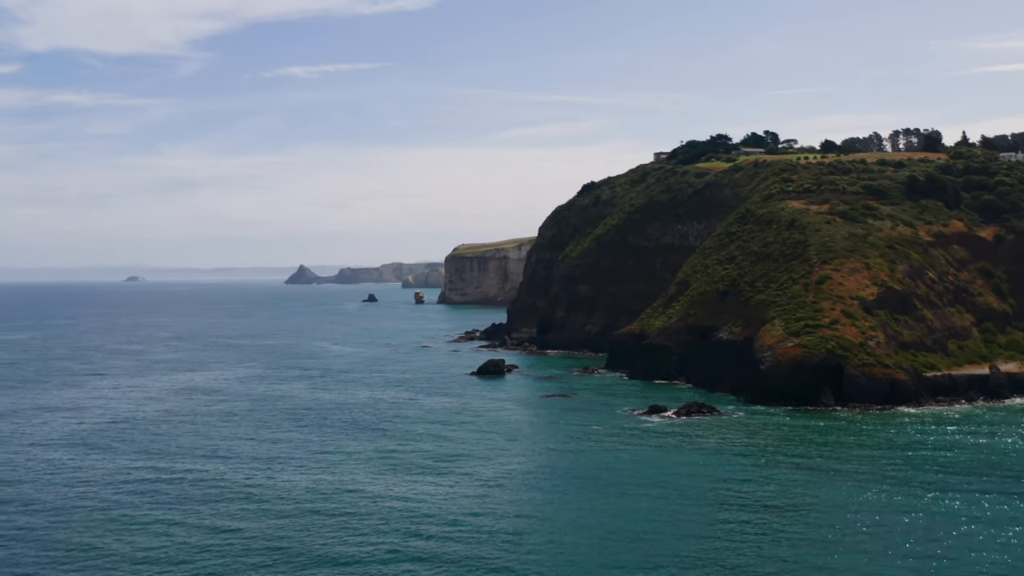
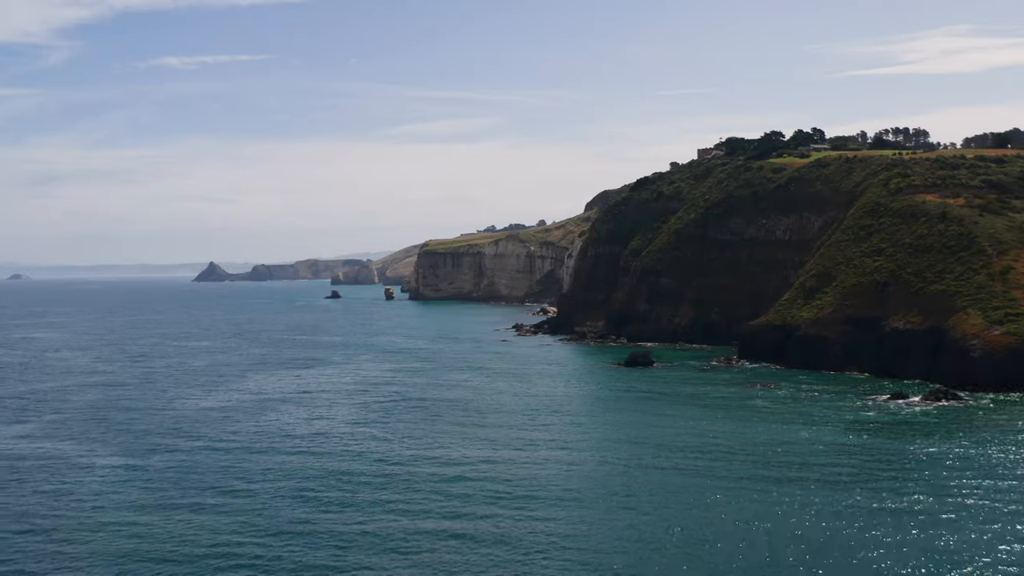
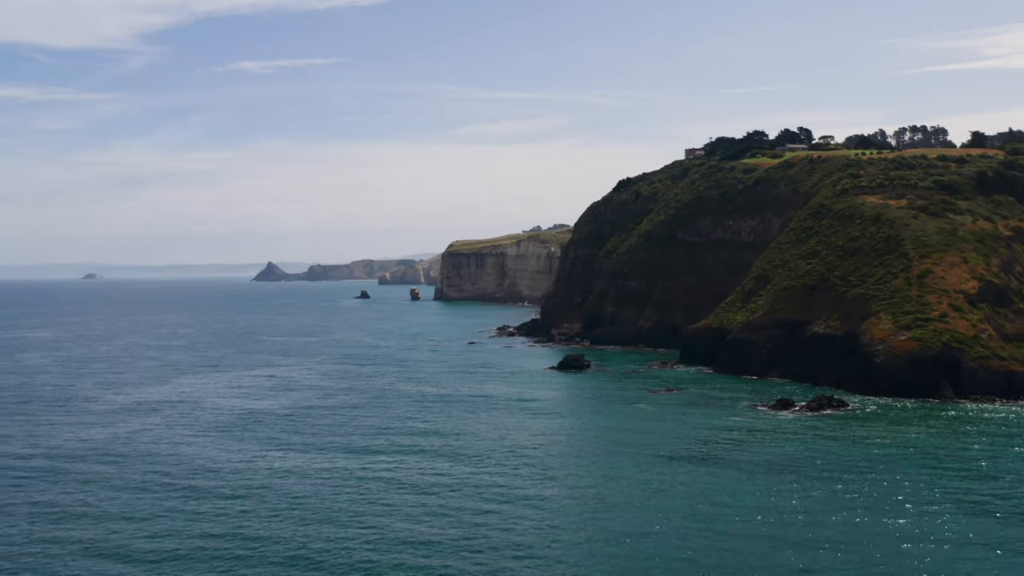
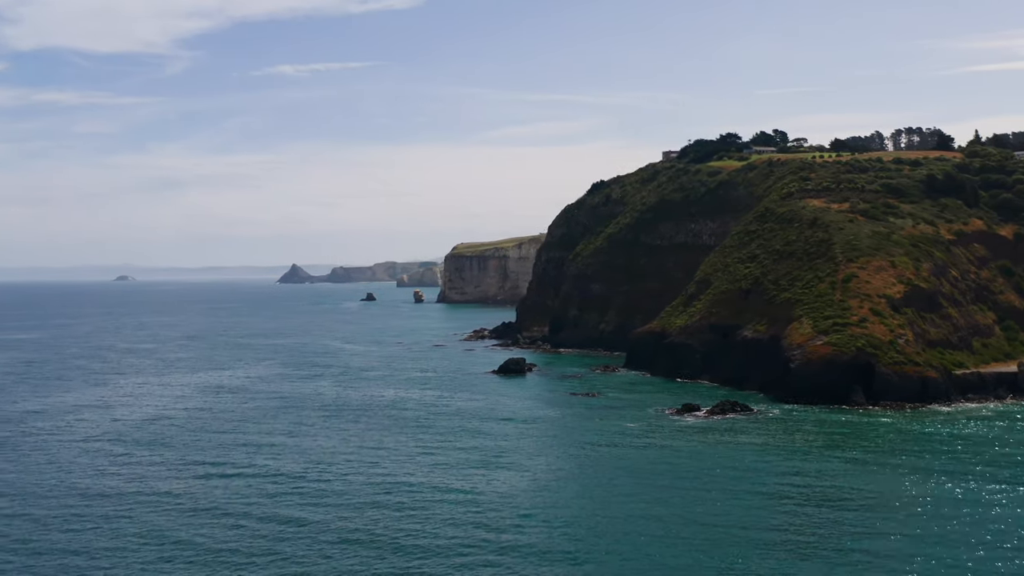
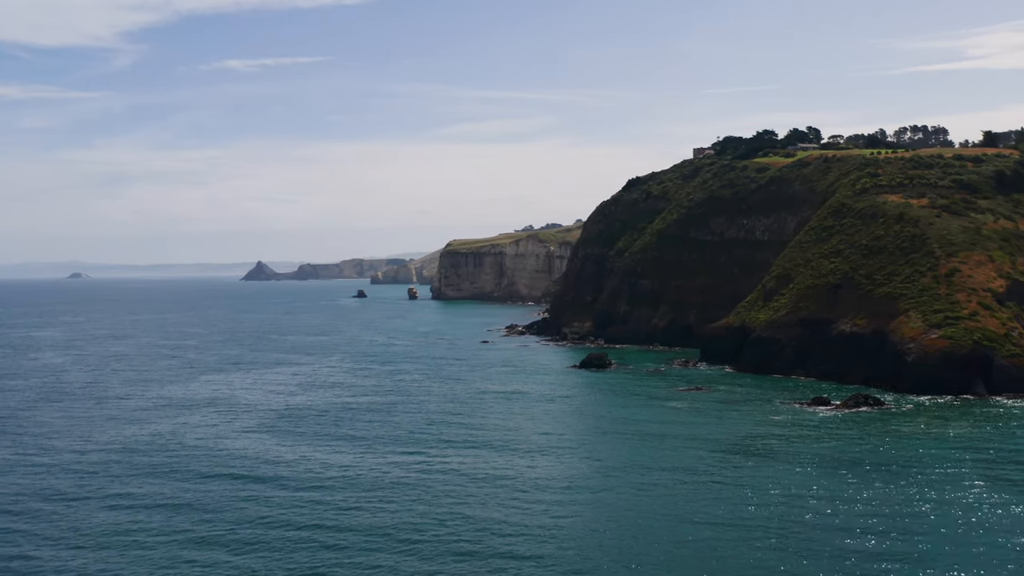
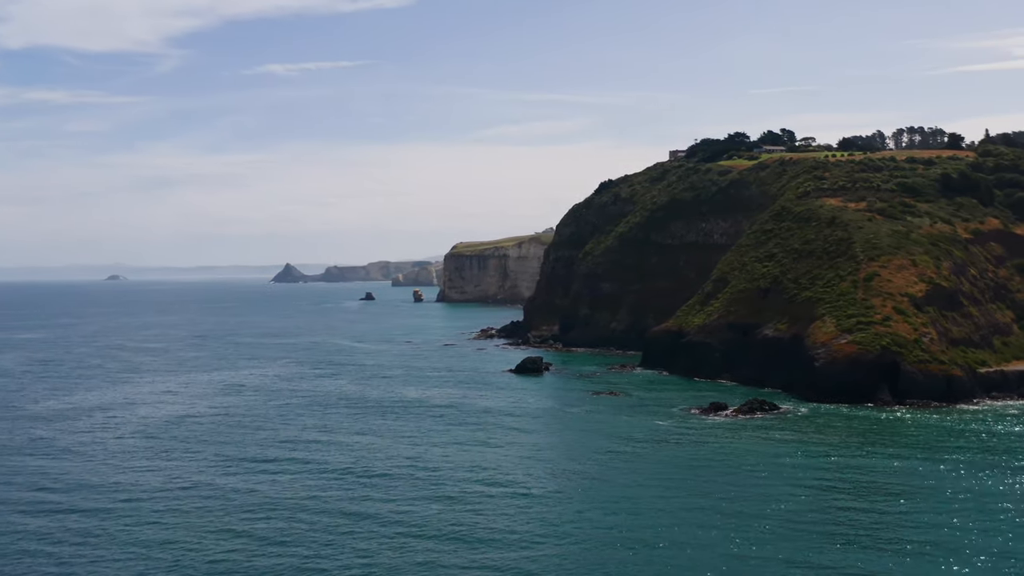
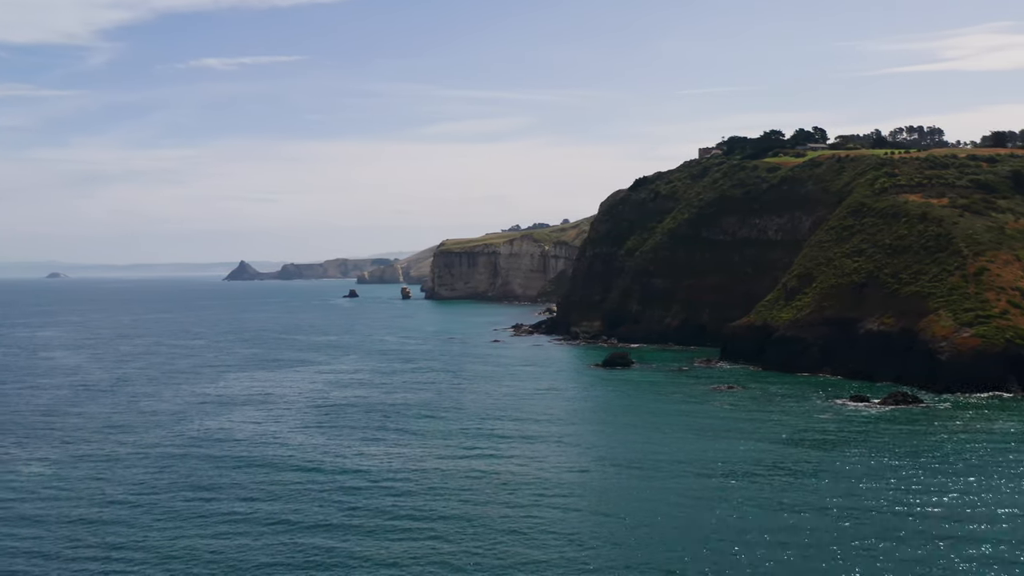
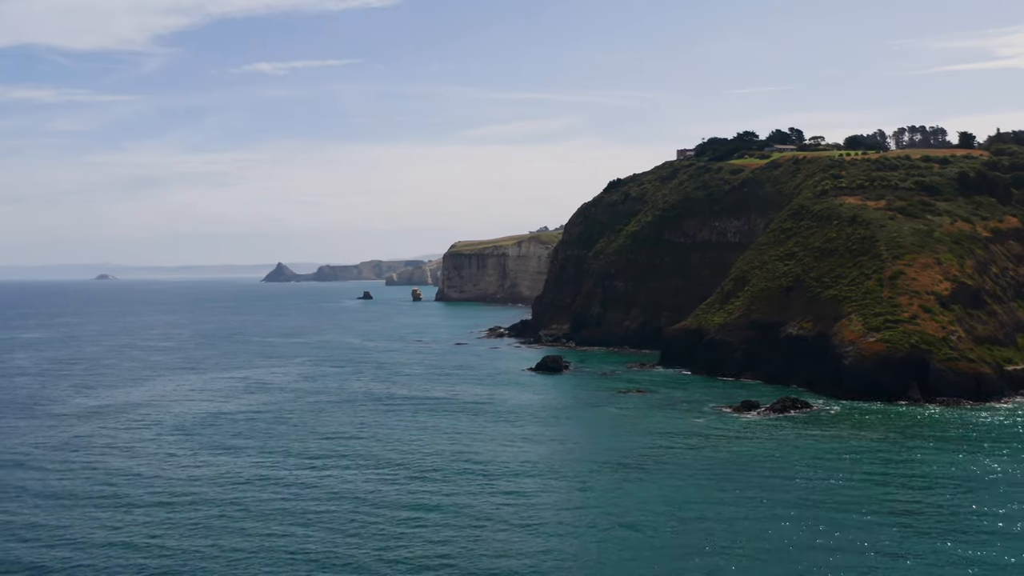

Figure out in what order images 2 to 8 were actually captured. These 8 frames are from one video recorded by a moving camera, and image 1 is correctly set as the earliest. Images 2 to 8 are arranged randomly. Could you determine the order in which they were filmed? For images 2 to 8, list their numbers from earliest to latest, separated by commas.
4, 6, 8, 3, 5, 7, 2
